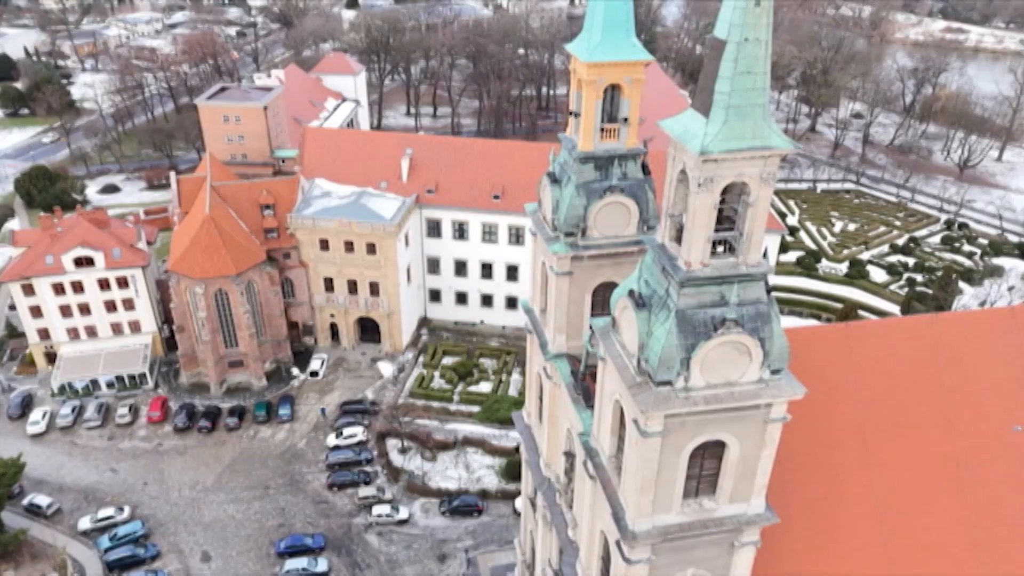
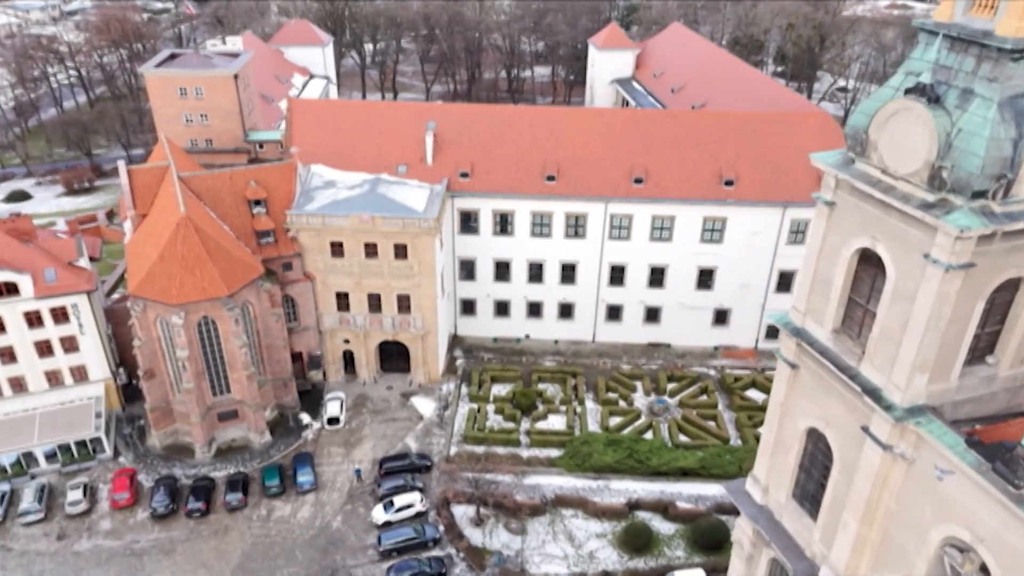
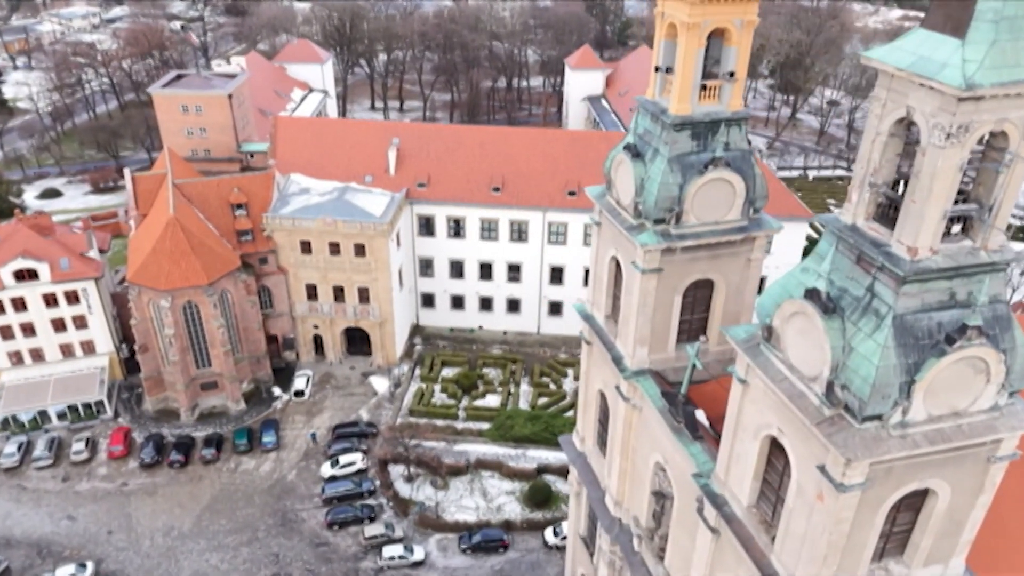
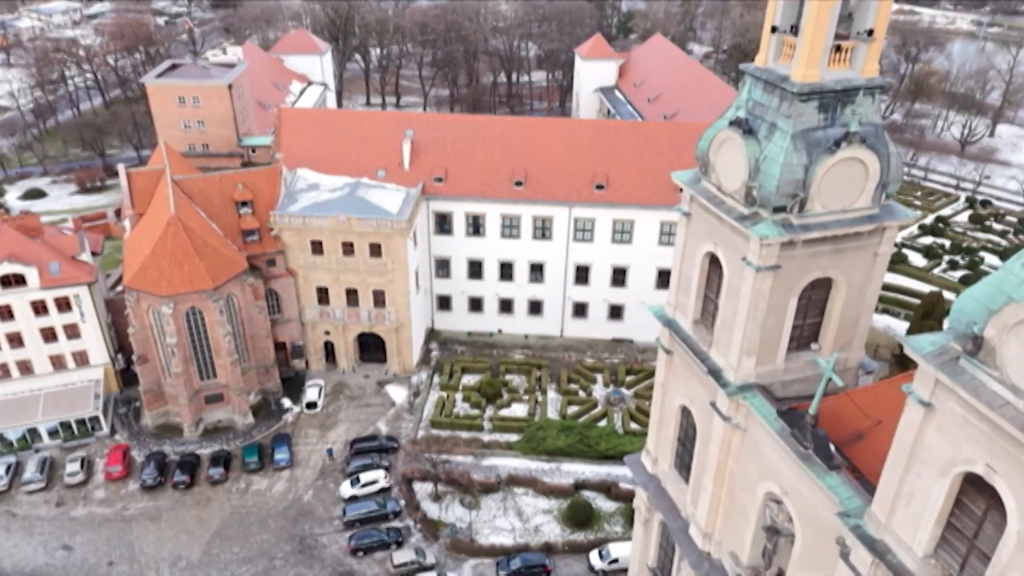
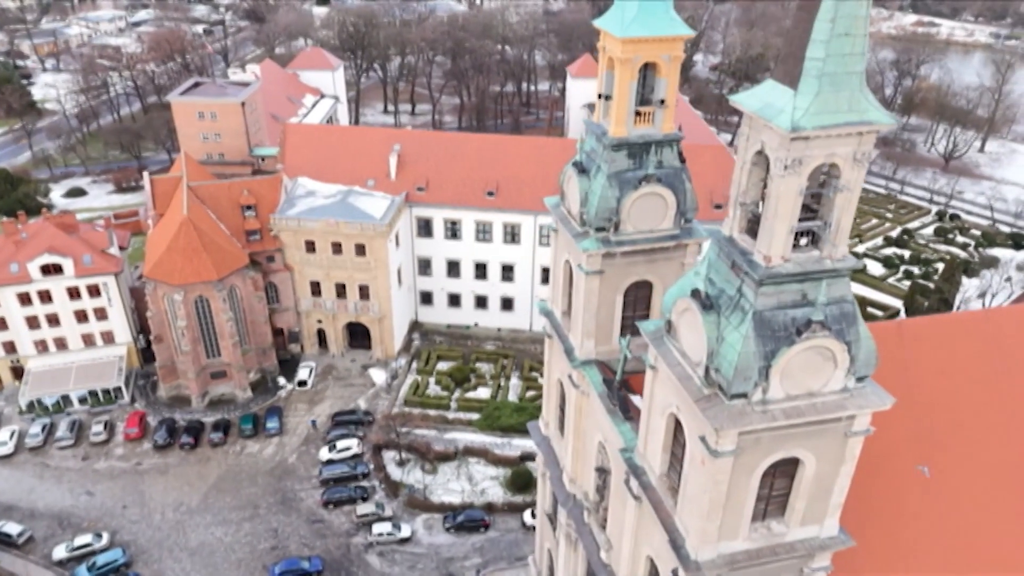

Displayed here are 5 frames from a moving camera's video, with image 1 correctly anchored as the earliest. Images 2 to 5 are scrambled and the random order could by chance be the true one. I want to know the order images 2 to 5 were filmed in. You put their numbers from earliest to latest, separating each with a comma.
5, 3, 4, 2
